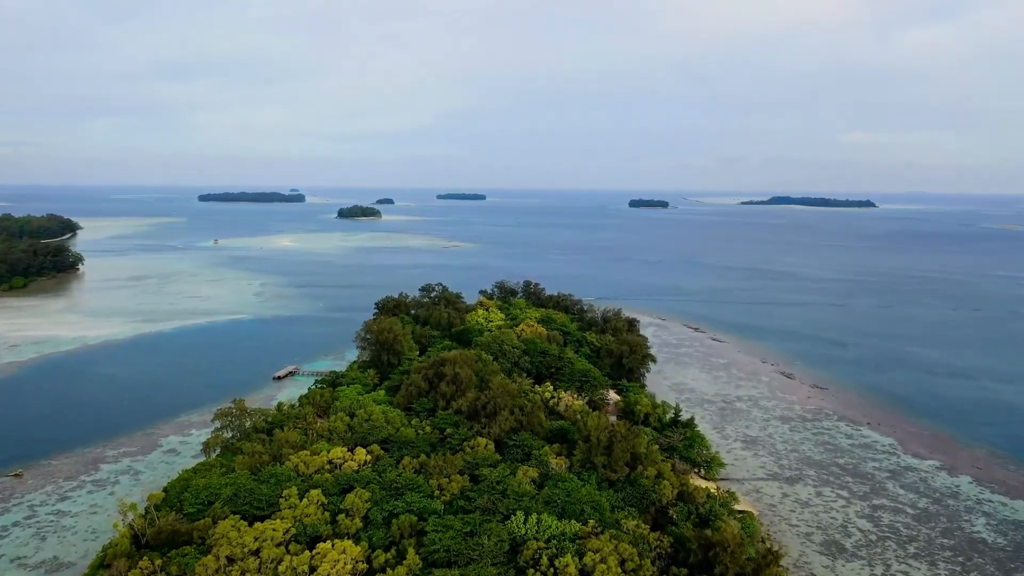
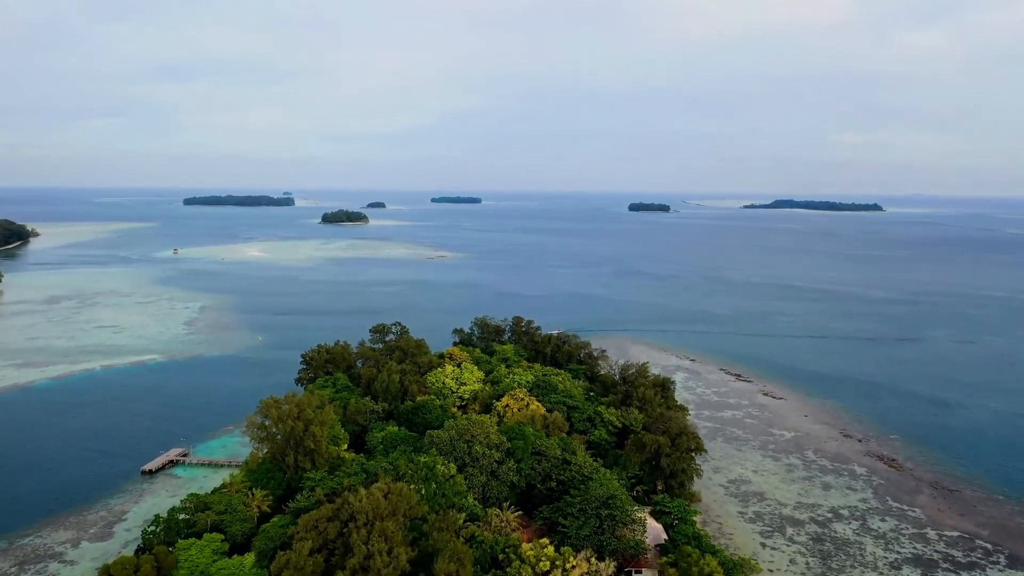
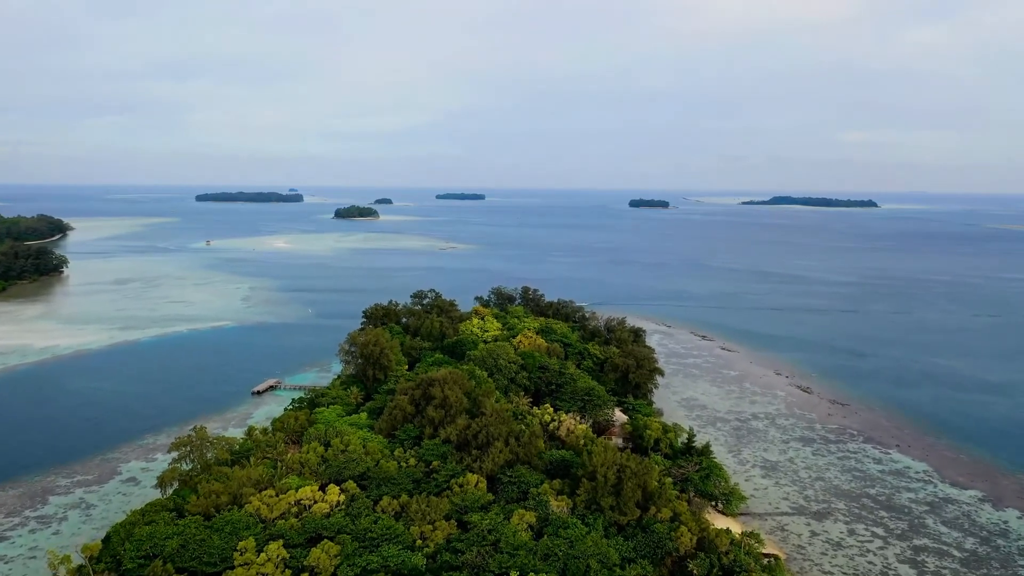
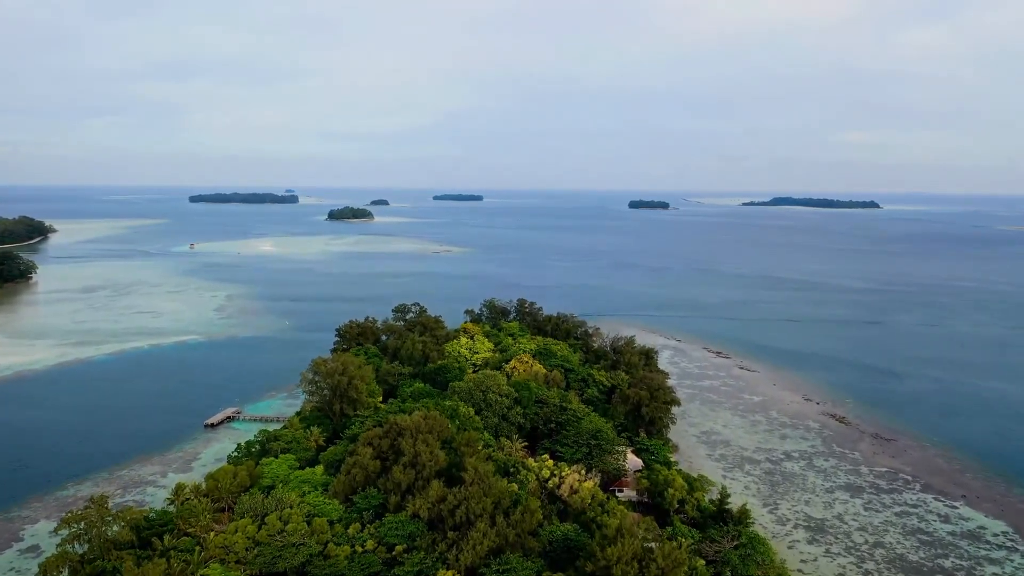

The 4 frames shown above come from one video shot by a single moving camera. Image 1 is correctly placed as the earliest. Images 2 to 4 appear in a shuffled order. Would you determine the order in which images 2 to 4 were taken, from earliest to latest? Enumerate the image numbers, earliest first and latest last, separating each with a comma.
3, 4, 2
